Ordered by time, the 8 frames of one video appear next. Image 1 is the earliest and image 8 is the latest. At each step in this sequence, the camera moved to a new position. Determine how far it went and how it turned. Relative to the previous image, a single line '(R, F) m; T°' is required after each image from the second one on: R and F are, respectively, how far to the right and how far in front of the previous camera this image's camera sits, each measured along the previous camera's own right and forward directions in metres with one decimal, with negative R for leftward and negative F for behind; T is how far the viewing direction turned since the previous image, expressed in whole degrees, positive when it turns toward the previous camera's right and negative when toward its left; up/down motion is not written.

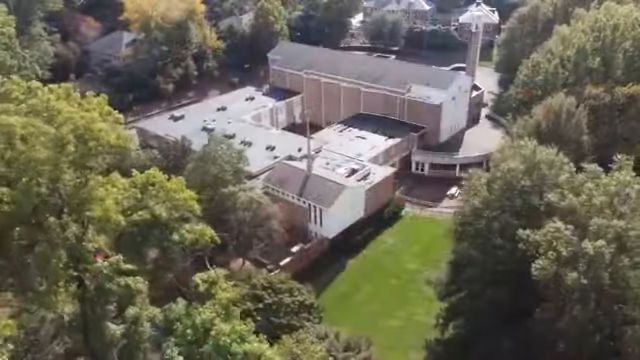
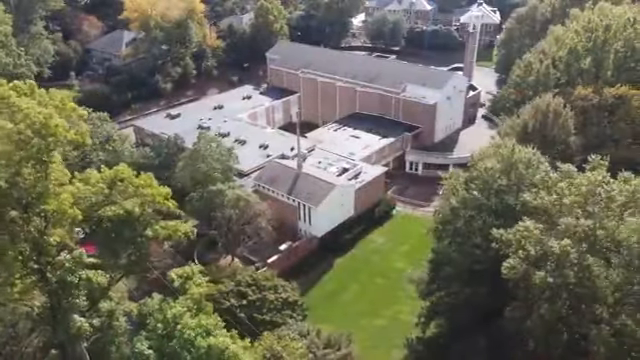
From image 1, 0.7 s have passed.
(+1.3, -0.2) m; -1°
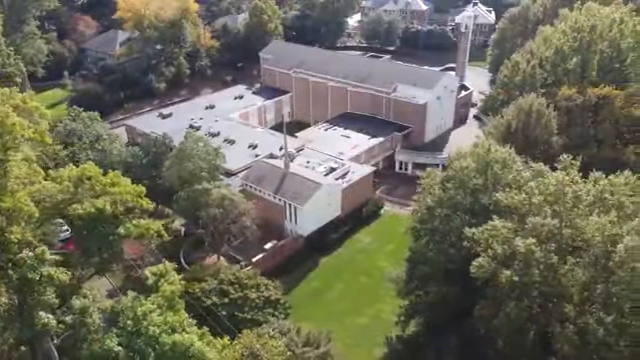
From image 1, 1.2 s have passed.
(+1.2, -0.2) m; -1°
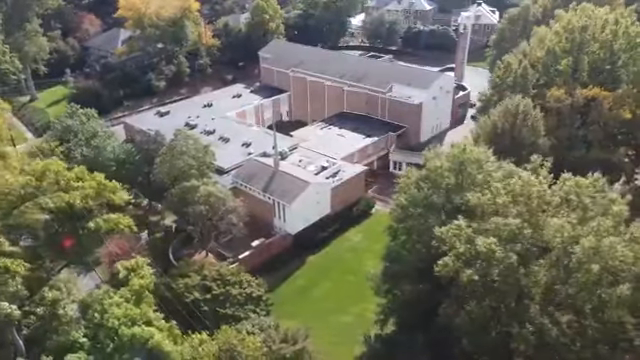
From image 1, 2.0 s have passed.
(+1.7, -0.2) m; -2°
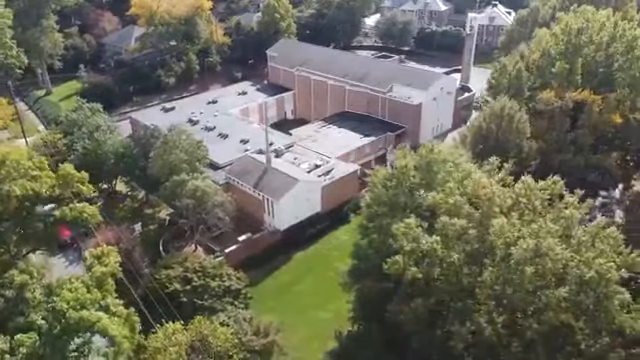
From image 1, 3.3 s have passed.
(+2.8, -0.4) m; -3°
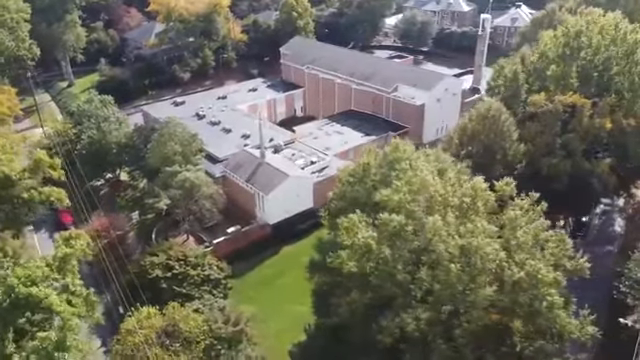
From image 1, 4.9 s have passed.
(+3.4, -0.4) m; -4°
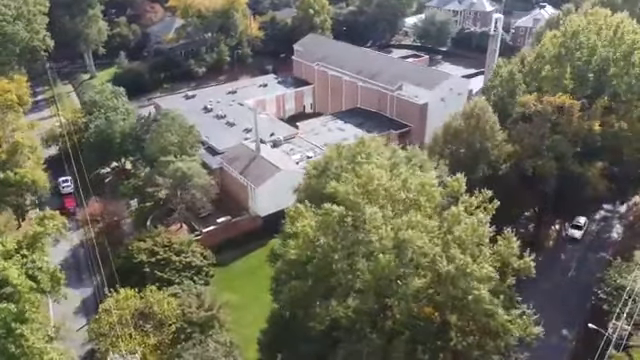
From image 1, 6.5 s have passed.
(+3.3, -0.3) m; -4°
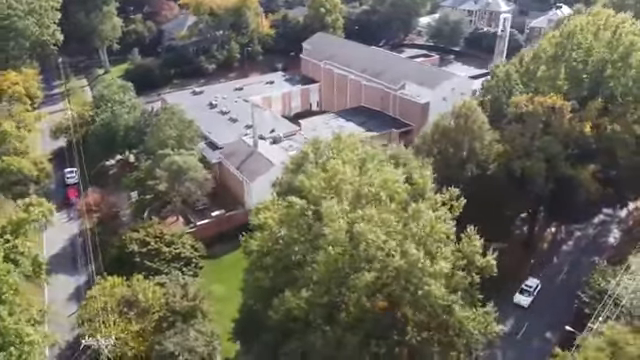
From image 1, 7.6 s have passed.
(+2.3, -0.3) m; -3°
